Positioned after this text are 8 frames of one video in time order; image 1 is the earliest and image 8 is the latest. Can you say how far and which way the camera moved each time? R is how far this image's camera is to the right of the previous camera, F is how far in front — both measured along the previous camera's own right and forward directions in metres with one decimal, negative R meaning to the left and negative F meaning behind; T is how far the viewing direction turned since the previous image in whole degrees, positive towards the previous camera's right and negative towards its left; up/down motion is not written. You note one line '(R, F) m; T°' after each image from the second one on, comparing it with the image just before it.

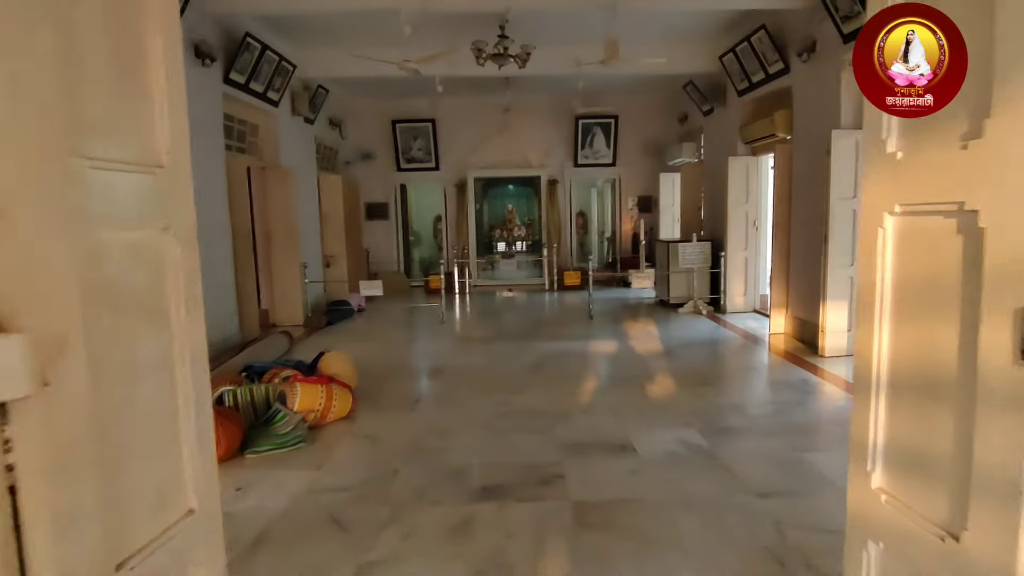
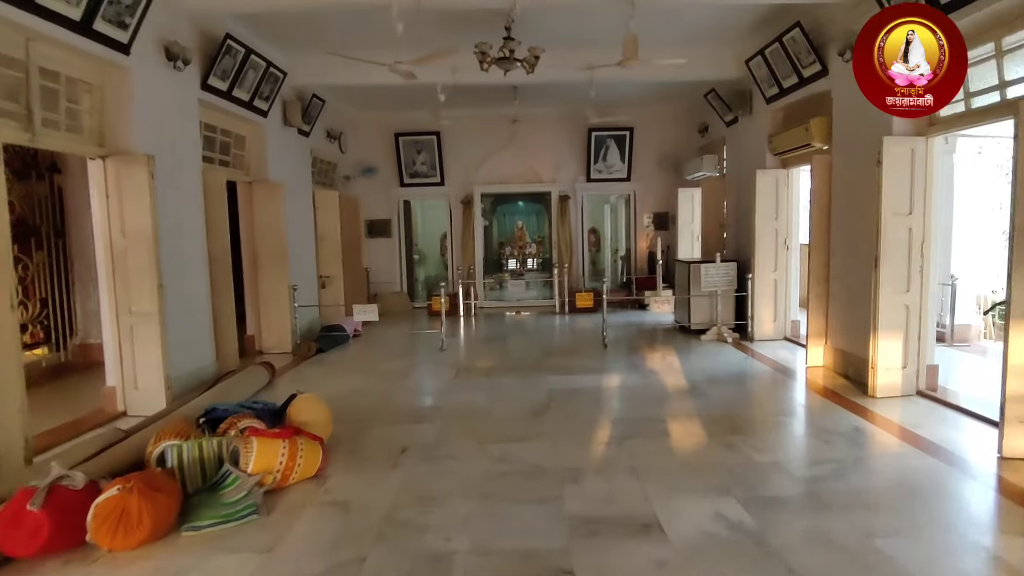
(+0.1, +0.6) m; -1°
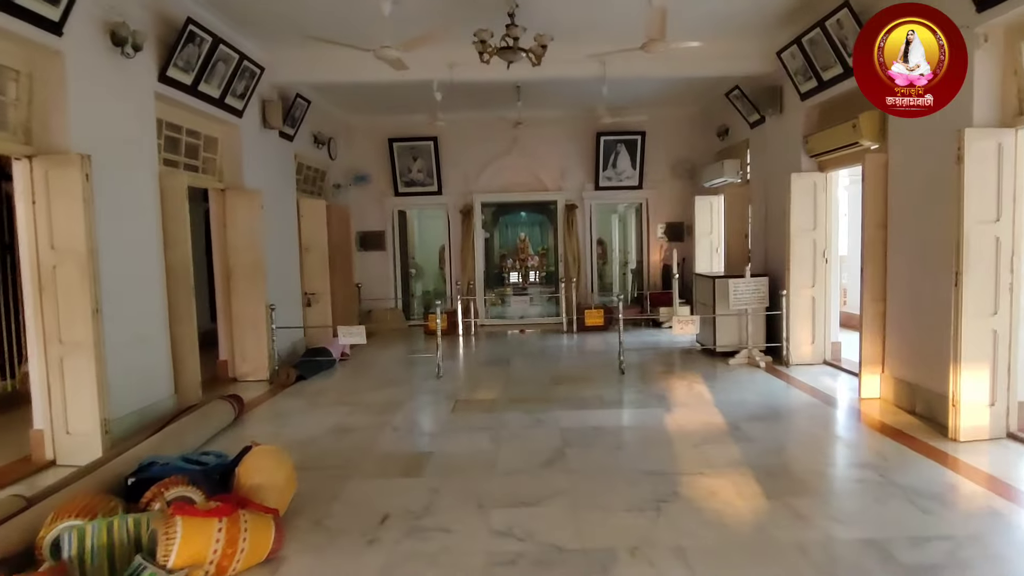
(0.0, +0.8) m; 0°
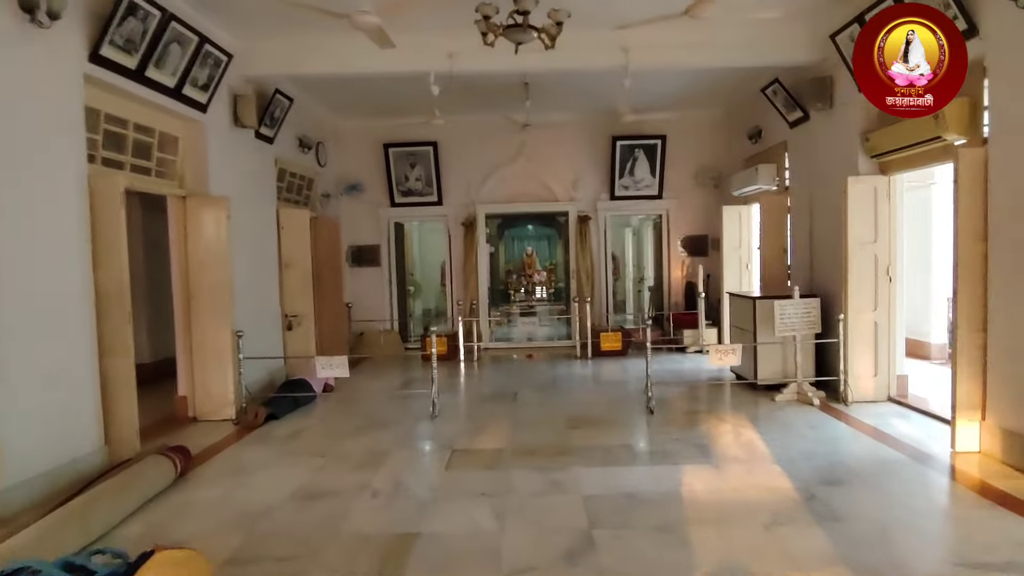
(0.0, +0.9) m; 0°
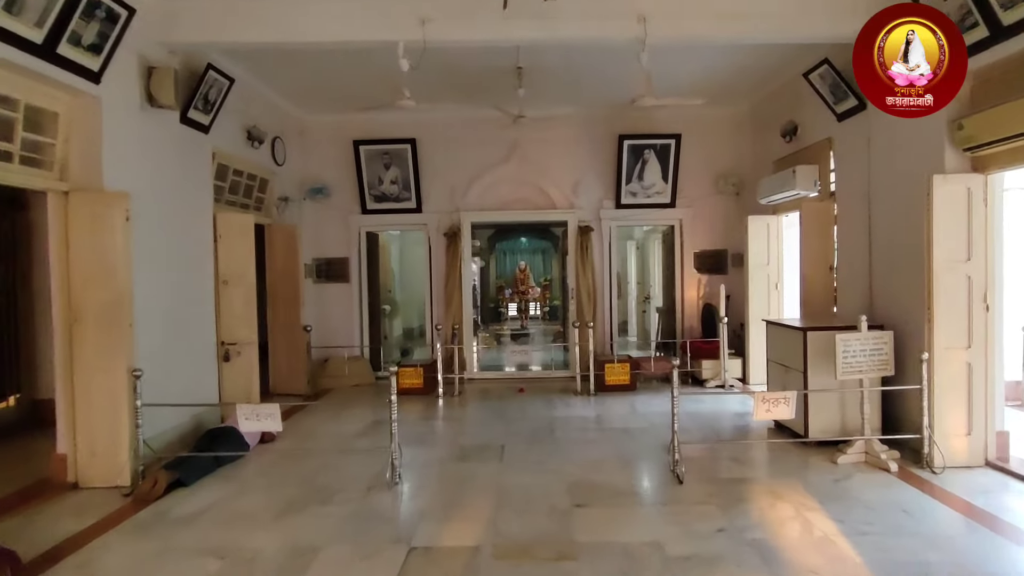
(+0.1, +1.2) m; +1°
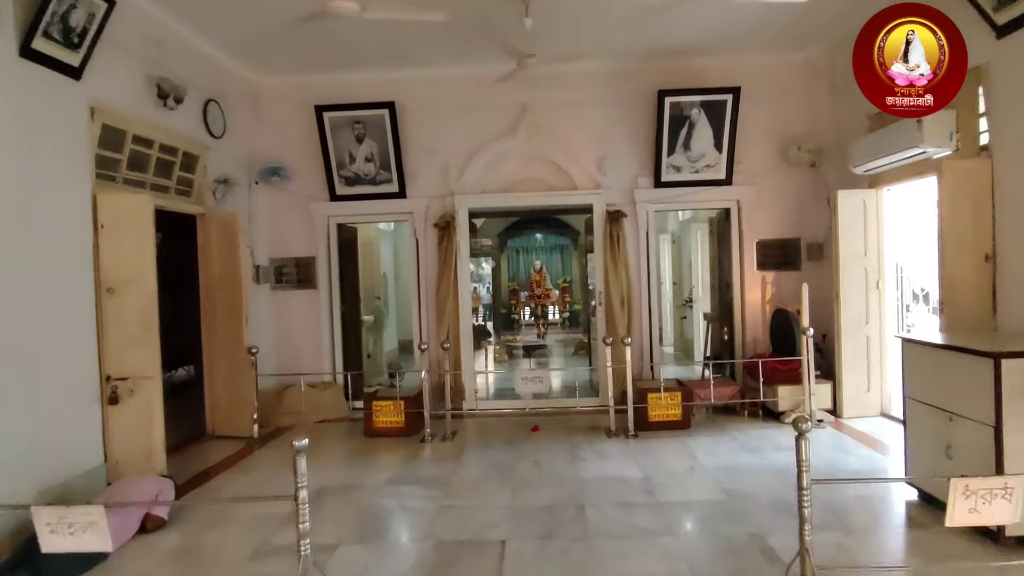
(+0.1, +1.8) m; -2°
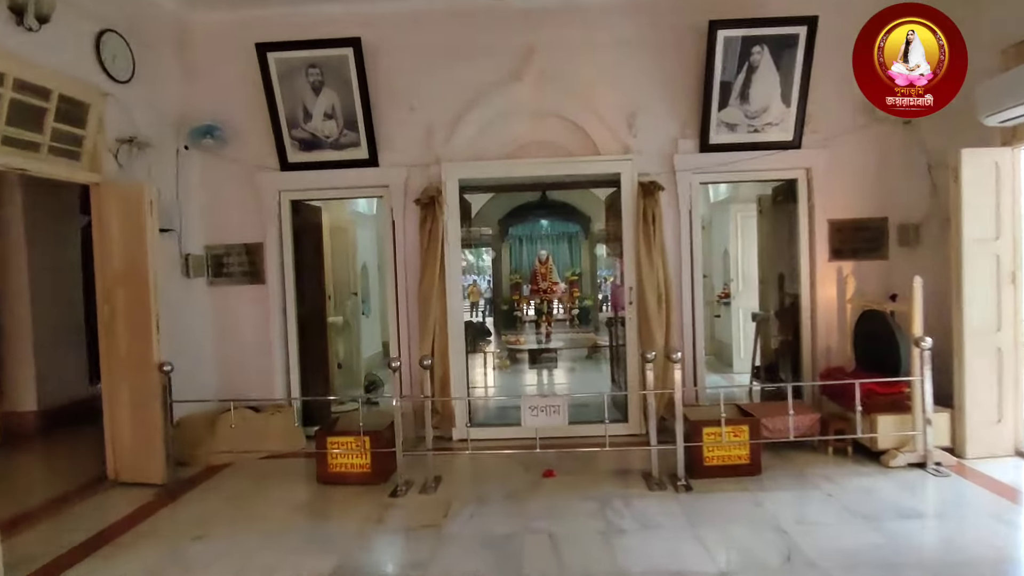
(0.0, +1.4) m; 0°
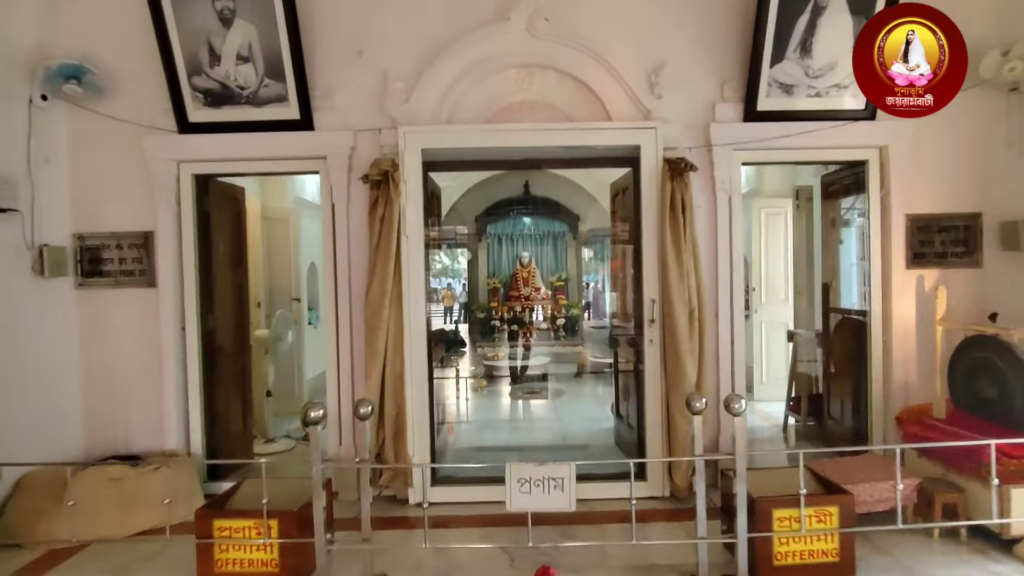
(0.0, +1.2) m; +2°
